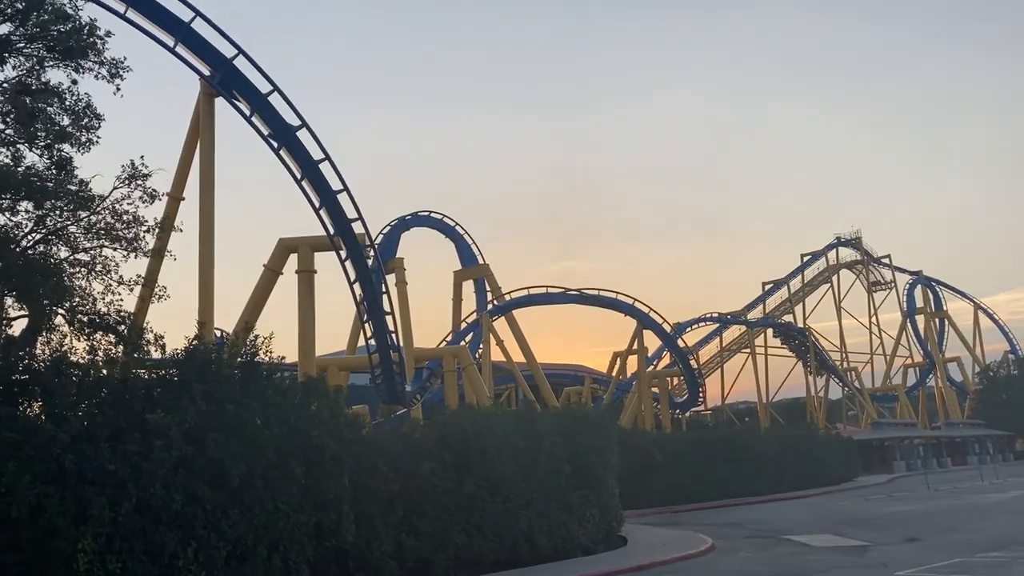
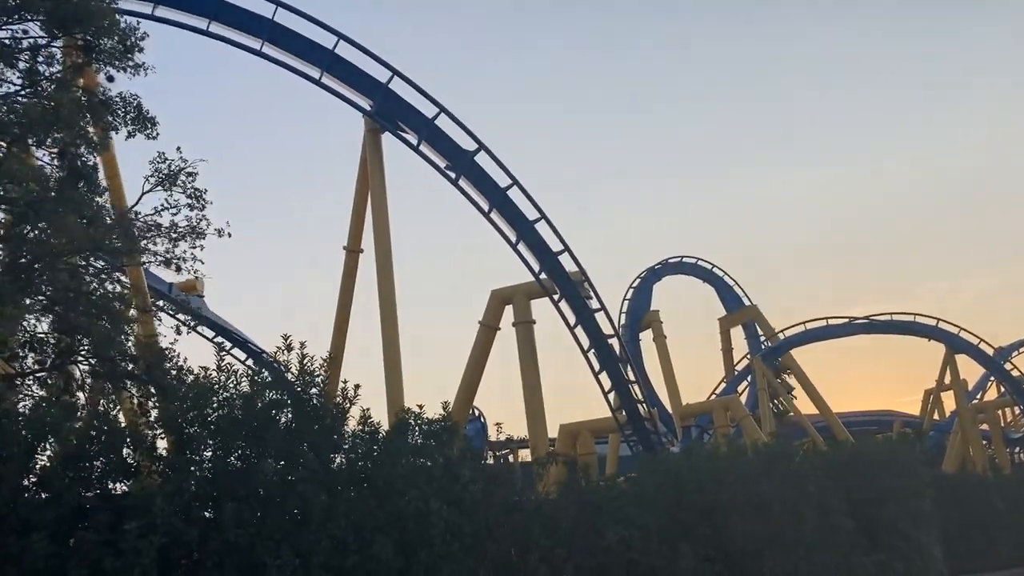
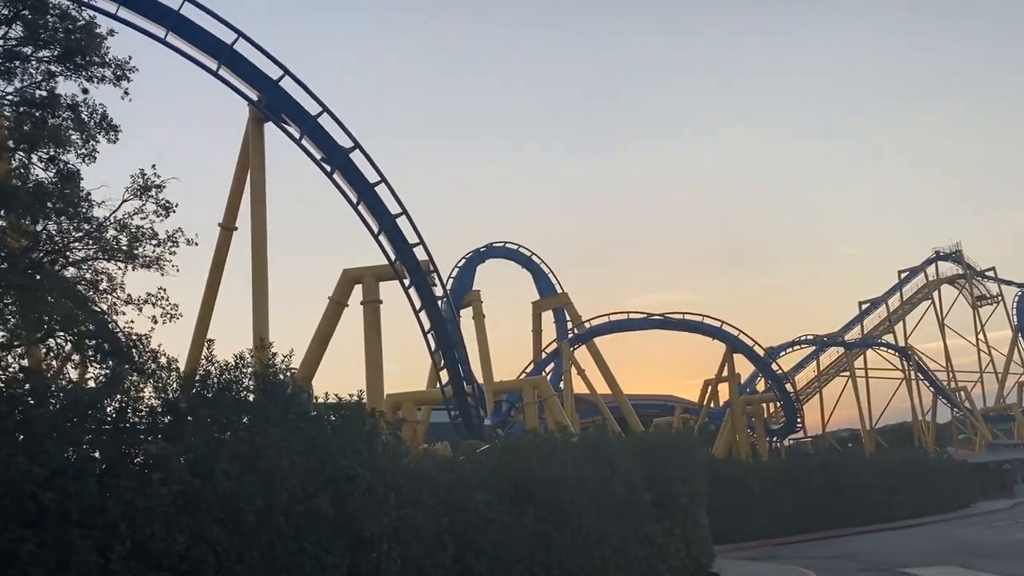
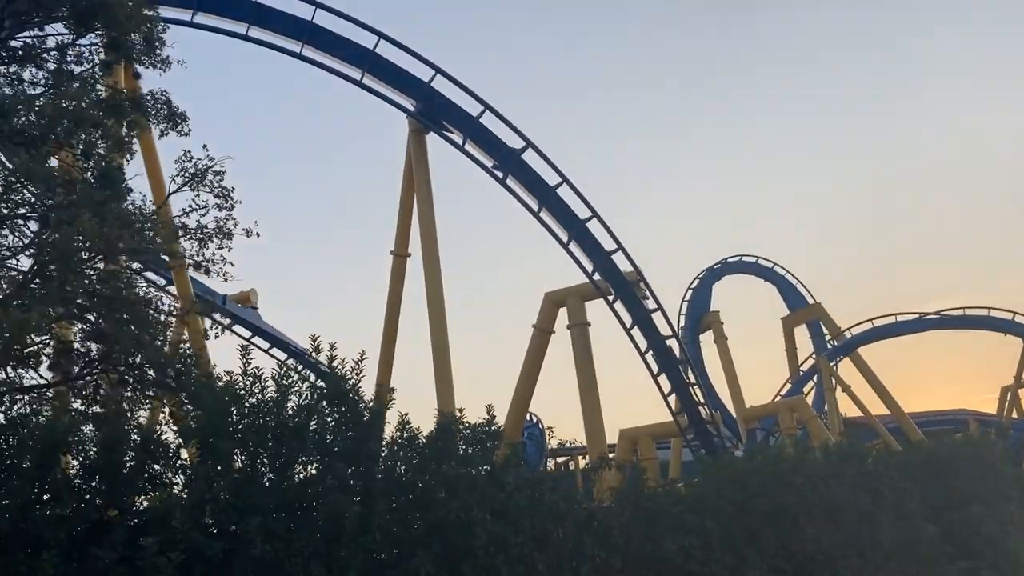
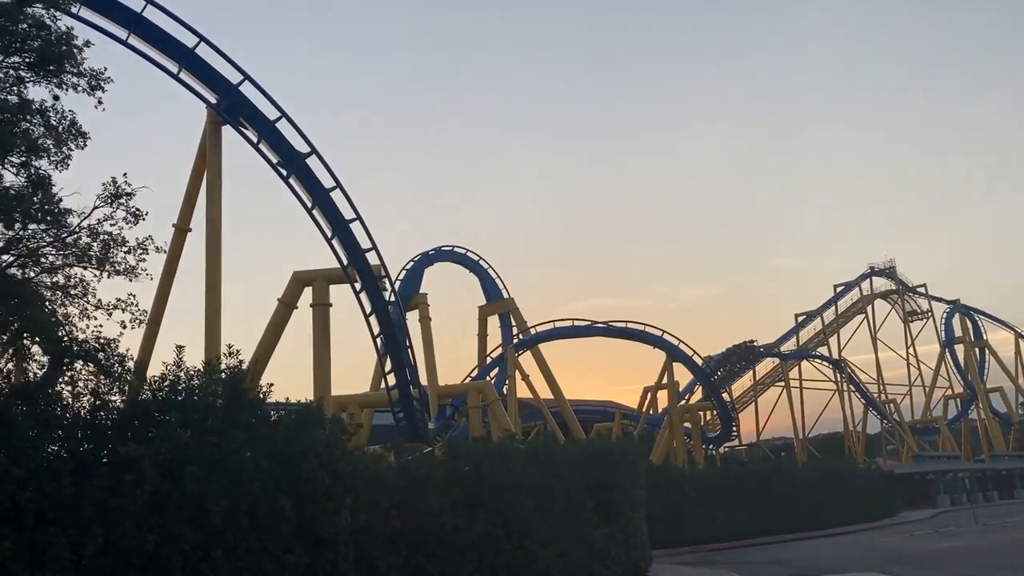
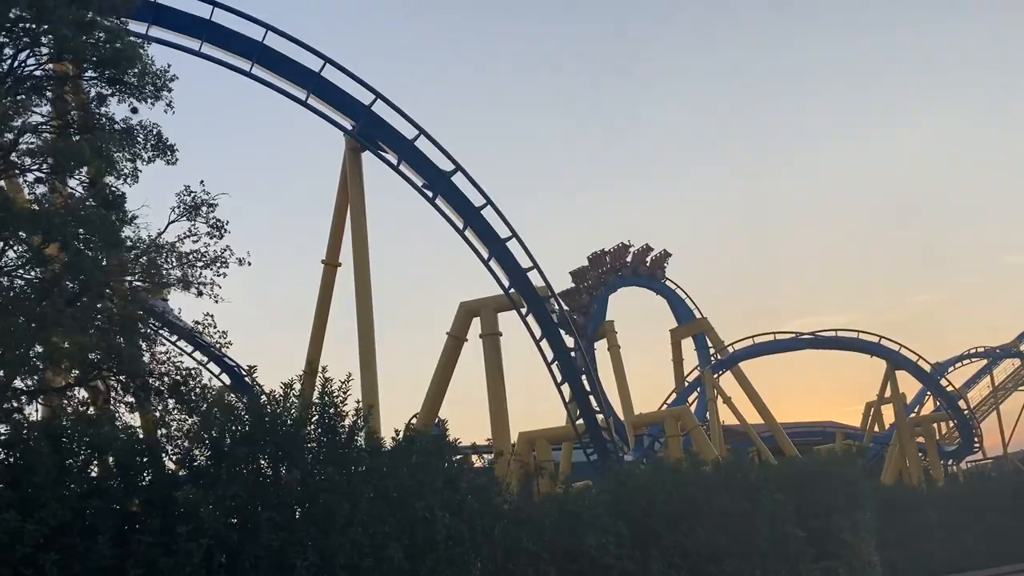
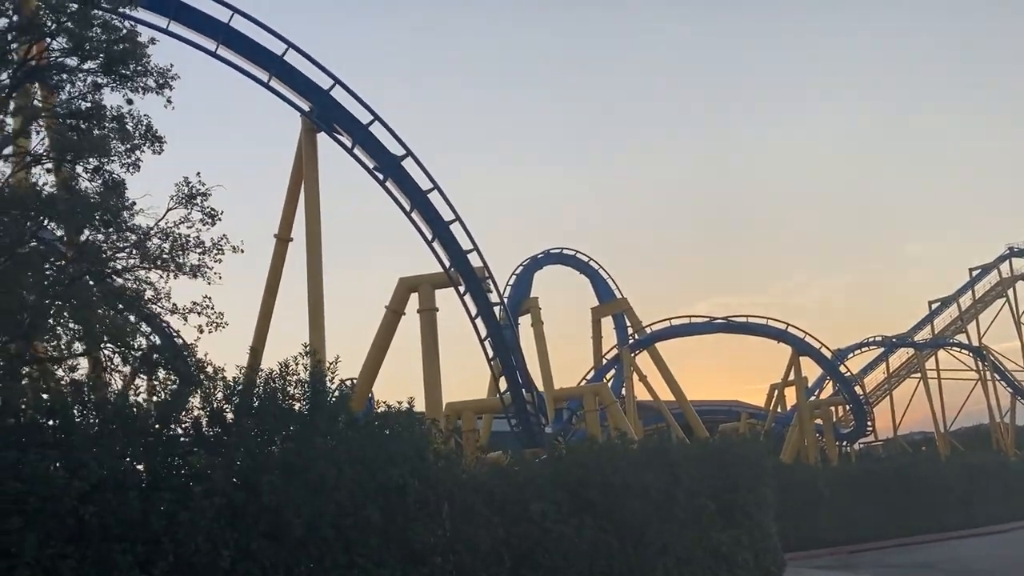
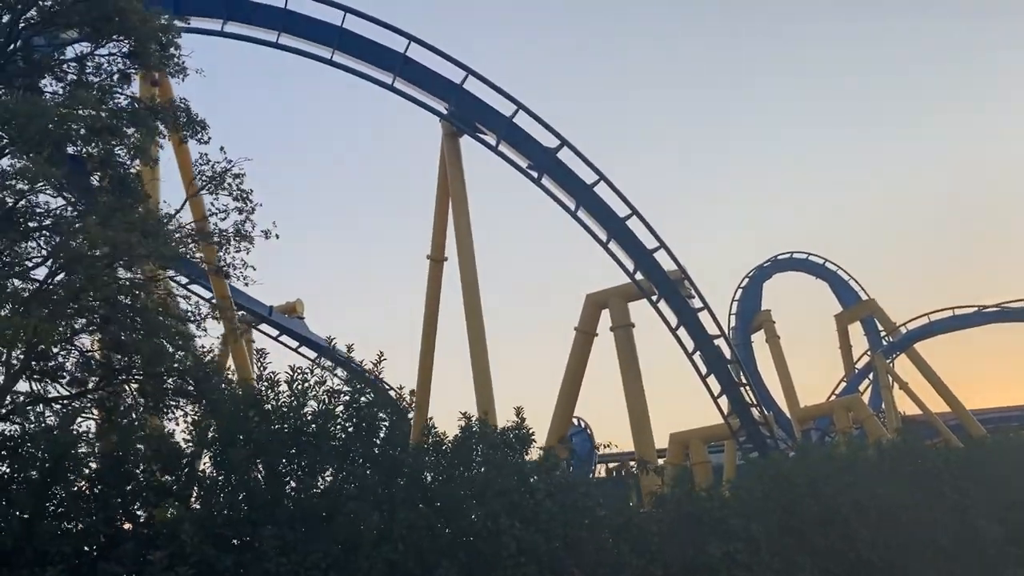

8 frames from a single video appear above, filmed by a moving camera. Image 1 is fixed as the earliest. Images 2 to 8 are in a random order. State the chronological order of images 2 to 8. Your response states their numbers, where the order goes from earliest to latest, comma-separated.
5, 3, 7, 6, 2, 4, 8
